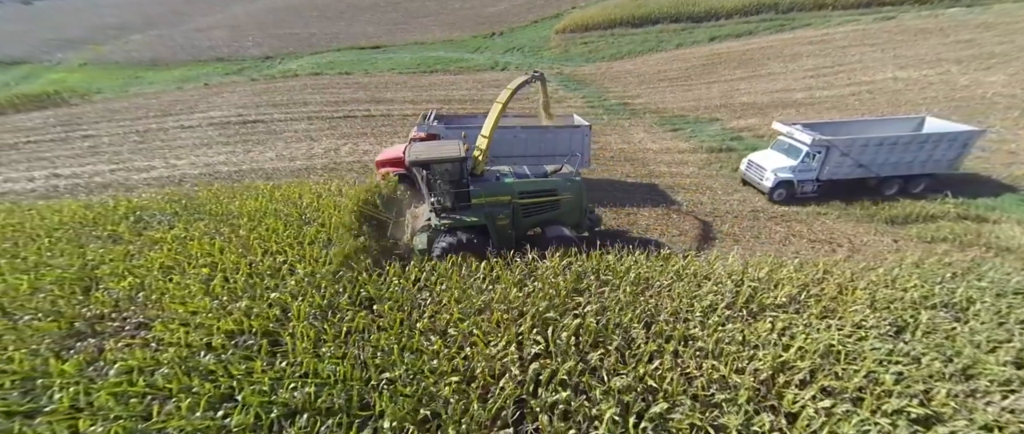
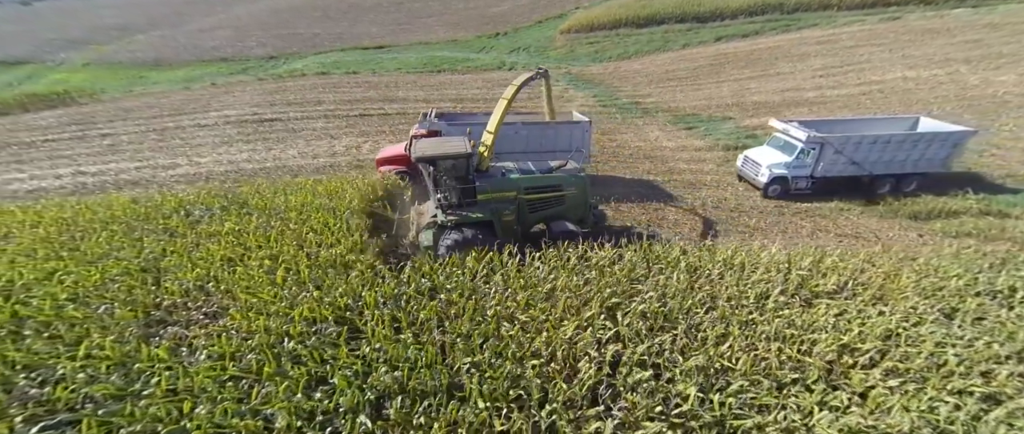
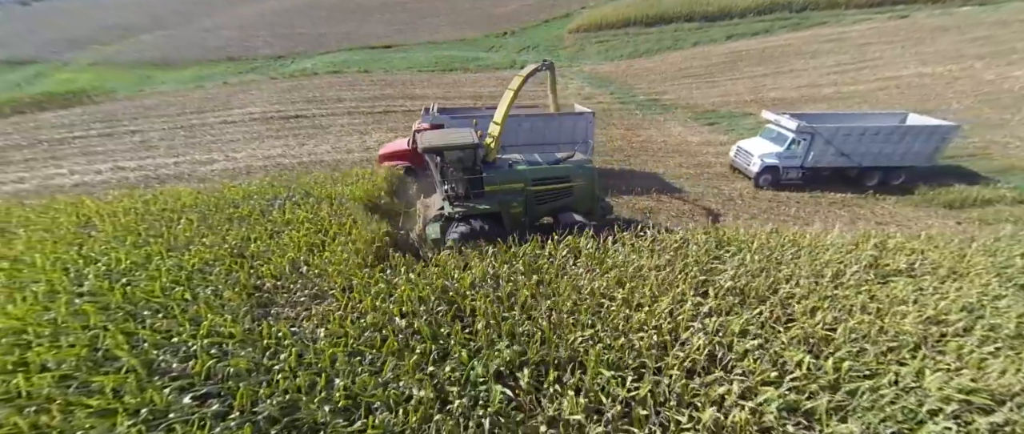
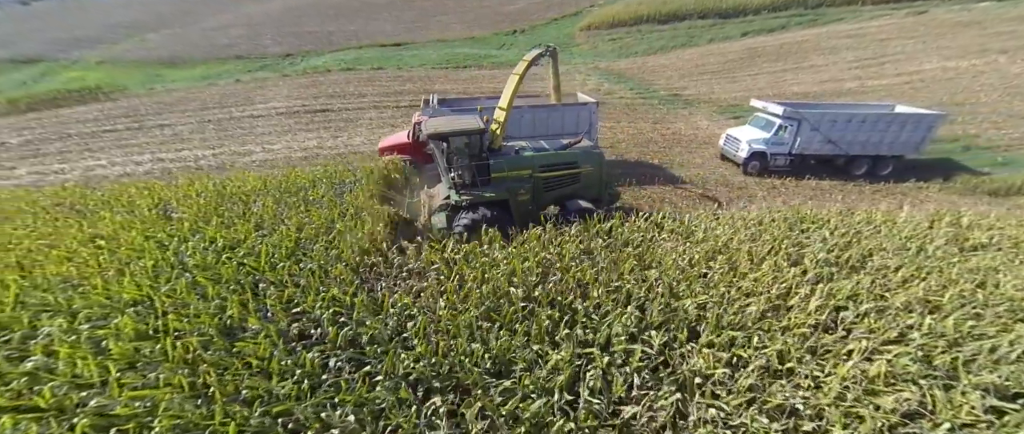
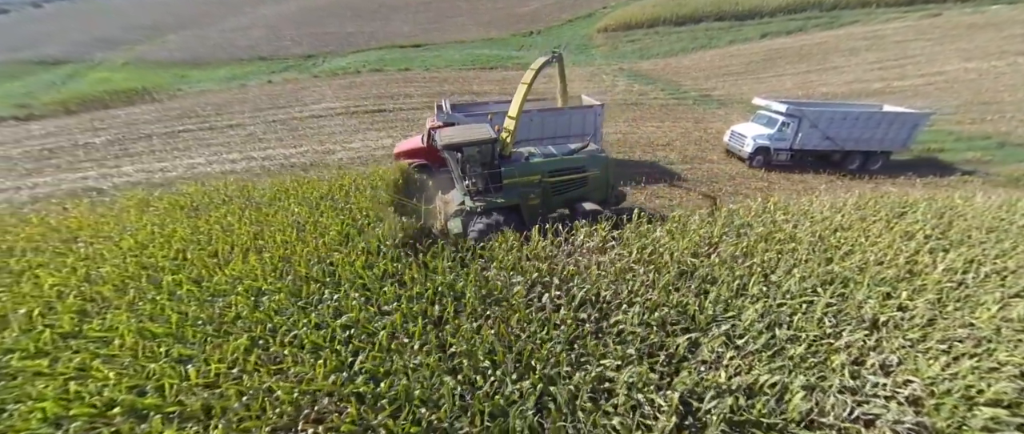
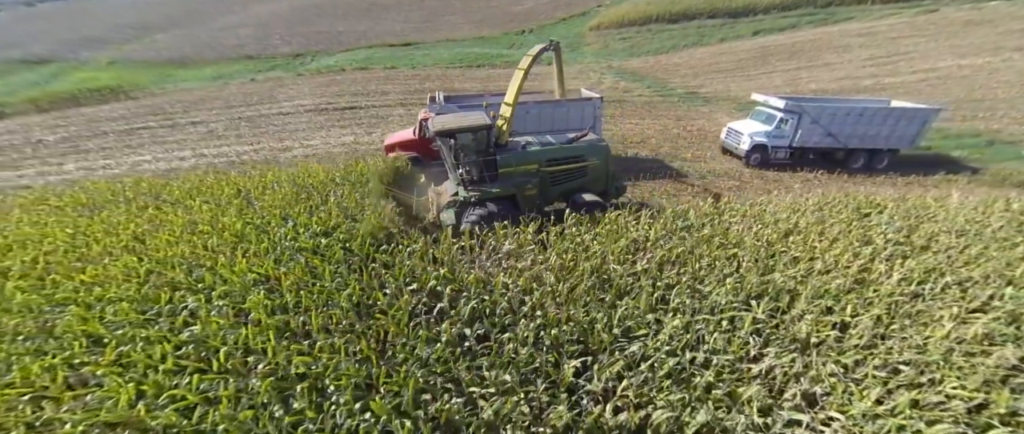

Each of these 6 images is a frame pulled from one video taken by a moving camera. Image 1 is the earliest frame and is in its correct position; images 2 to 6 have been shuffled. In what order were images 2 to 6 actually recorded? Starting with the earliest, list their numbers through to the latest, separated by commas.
2, 3, 4, 6, 5
